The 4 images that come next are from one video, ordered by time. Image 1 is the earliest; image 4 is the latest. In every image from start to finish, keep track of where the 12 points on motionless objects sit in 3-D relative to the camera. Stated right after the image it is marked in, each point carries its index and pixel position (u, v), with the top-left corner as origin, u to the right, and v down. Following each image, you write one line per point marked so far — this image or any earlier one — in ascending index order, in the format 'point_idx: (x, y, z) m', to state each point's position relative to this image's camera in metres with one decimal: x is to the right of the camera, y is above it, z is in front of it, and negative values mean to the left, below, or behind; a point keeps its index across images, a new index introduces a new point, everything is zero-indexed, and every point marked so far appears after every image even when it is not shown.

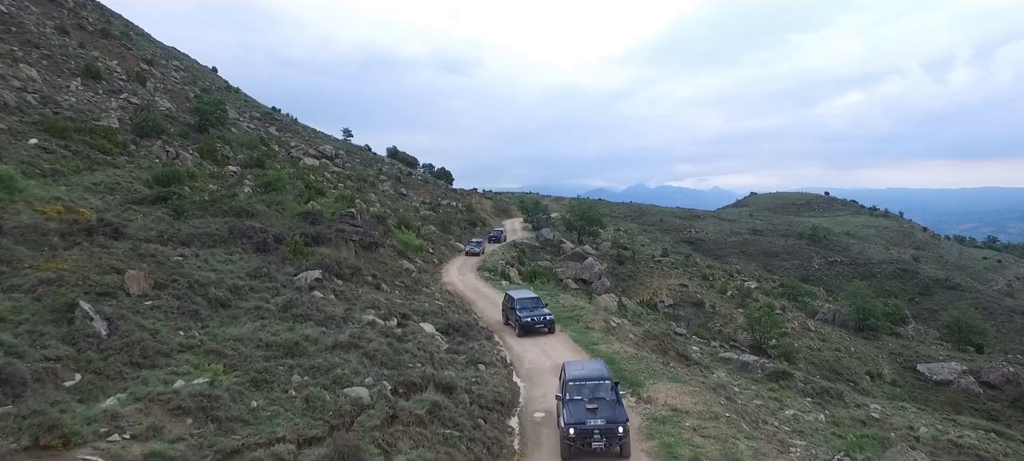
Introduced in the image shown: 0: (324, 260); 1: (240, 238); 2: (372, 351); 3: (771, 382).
0: (-5.3, -0.8, +13.8) m
1: (-7.5, -0.2, +13.4) m
2: (-2.5, -2.2, +8.8) m
3: (+10.2, -6.0, +19.3) m
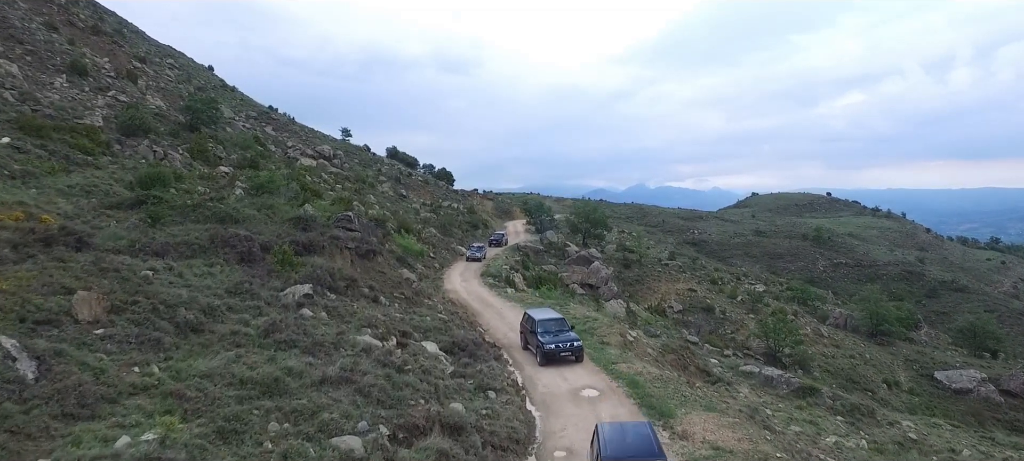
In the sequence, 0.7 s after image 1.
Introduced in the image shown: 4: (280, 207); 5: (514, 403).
0: (-5.0, -1.0, +12.4) m
1: (-7.2, -0.4, +12.1) m
2: (-2.2, -2.4, +7.5) m
3: (+10.5, -6.2, +18.0) m
4: (-9.1, +0.9, +19.2) m
5: (0.0, -3.6, +10.2) m
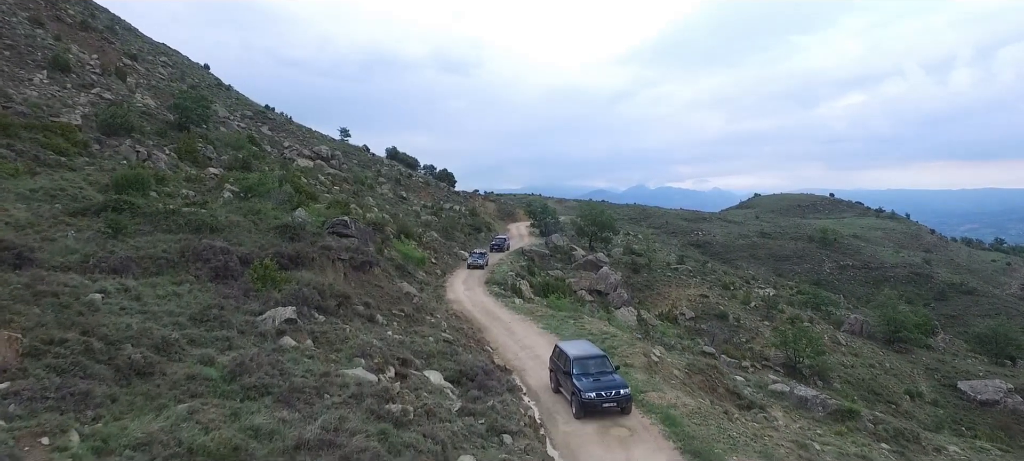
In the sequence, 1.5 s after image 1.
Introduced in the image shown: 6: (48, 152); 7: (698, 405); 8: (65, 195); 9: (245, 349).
0: (-4.7, -1.3, +10.8) m
1: (-6.9, -0.7, +10.5) m
2: (-1.9, -2.6, +5.9) m
3: (+10.9, -6.4, +16.4) m
4: (-8.8, +0.6, +17.6) m
5: (+0.4, -3.9, +8.6) m
6: (-17.7, +3.0, +18.6) m
7: (+4.5, -4.2, +11.8) m
8: (-13.6, +1.1, +14.9) m
9: (-4.3, -1.9, +7.8) m
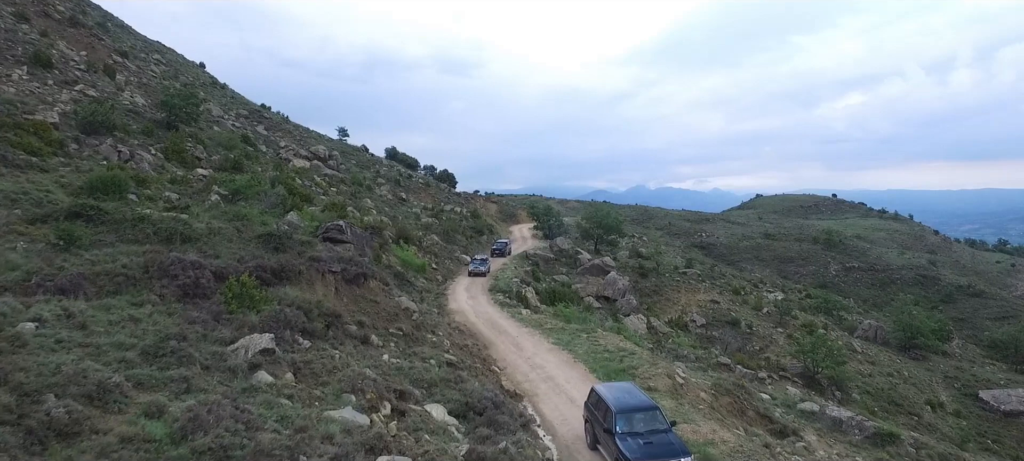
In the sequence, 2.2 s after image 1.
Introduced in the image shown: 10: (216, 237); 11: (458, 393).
0: (-4.4, -1.5, +9.4) m
1: (-6.6, -0.9, +9.1) m
2: (-1.6, -2.9, +4.5) m
3: (+11.1, -6.7, +15.0) m
4: (-8.5, +0.4, +16.2) m
5: (+0.7, -4.1, +7.2) m
6: (-17.4, +2.8, +17.2) m
7: (+4.7, -4.4, +10.4) m
8: (-13.3, +0.8, +13.5) m
9: (-4.0, -2.1, +6.4) m
10: (-7.3, -0.1, +12.1) m
11: (-1.1, -3.3, +9.9) m
